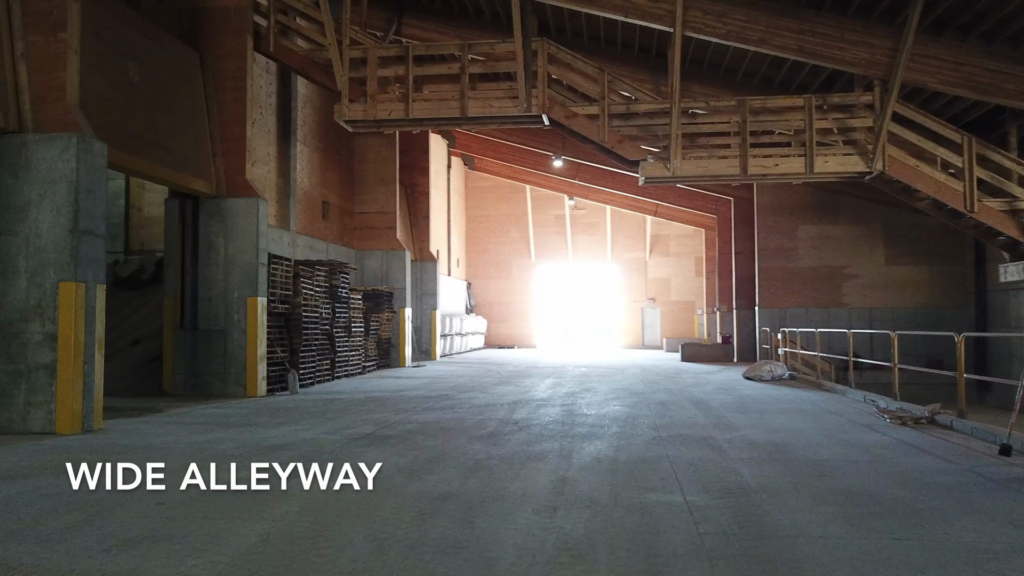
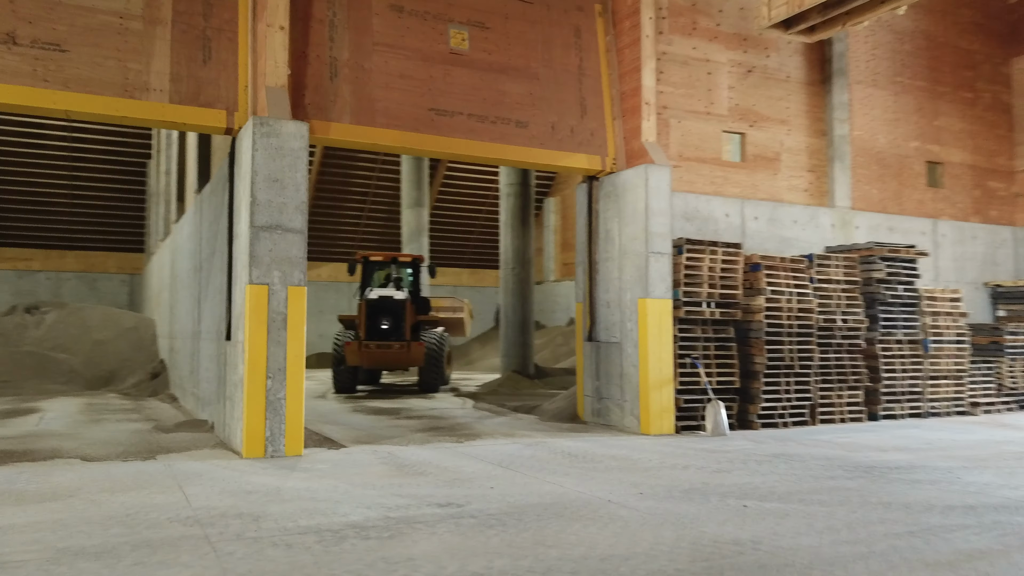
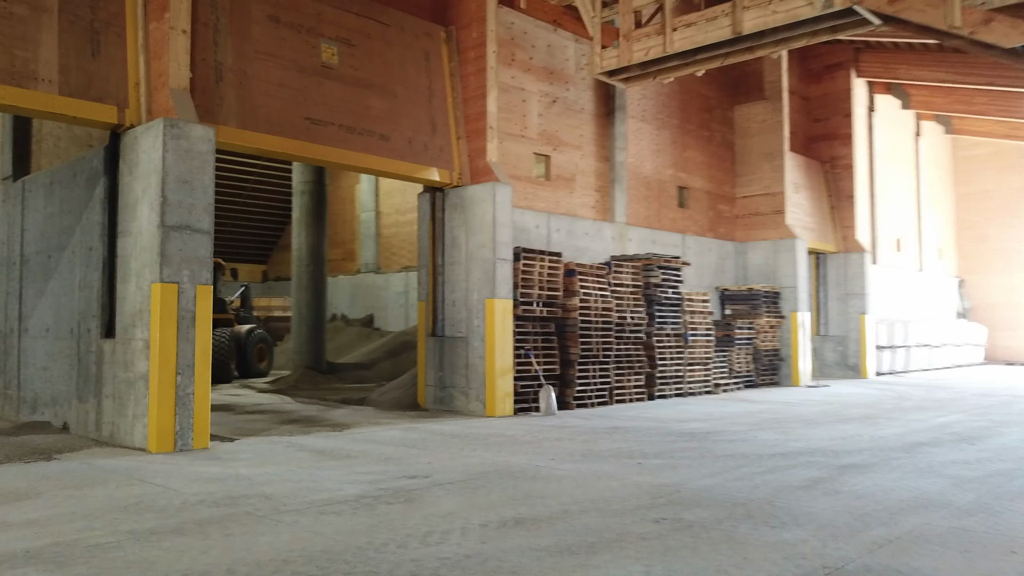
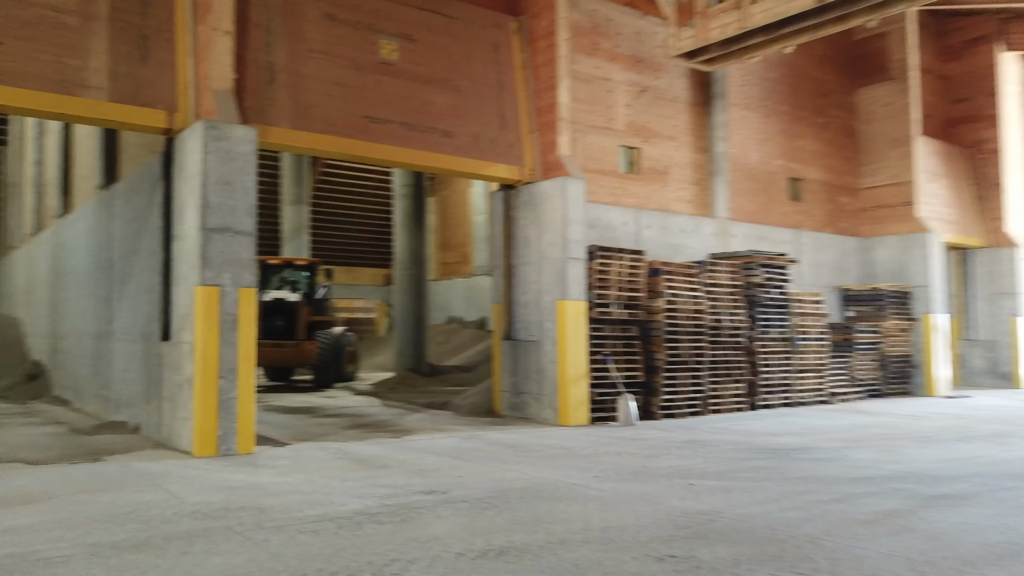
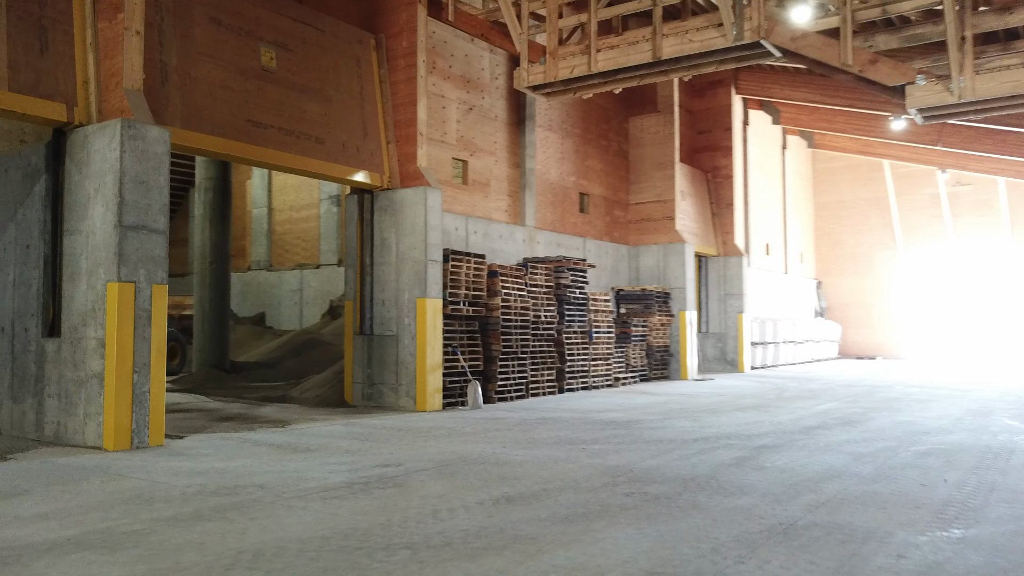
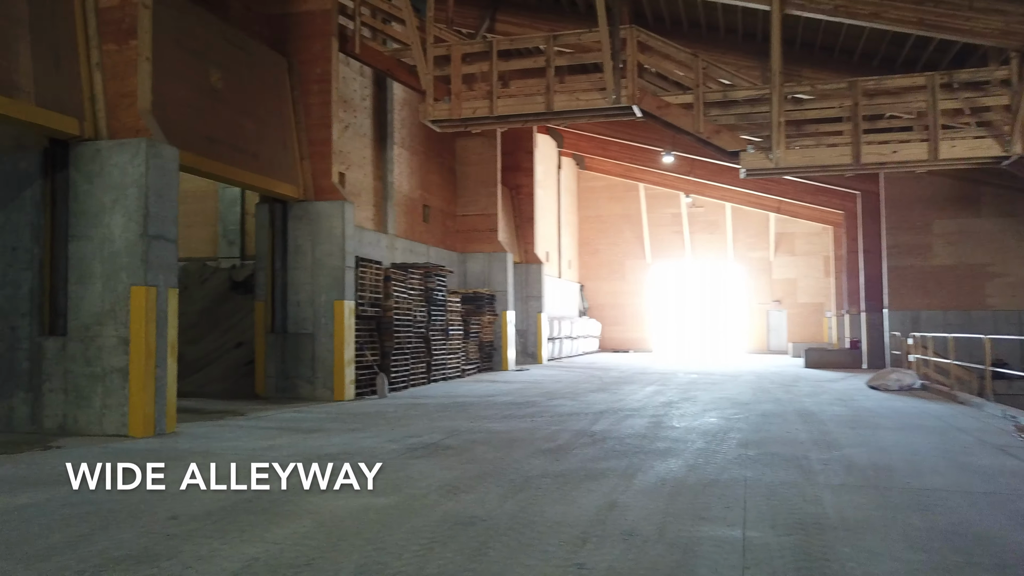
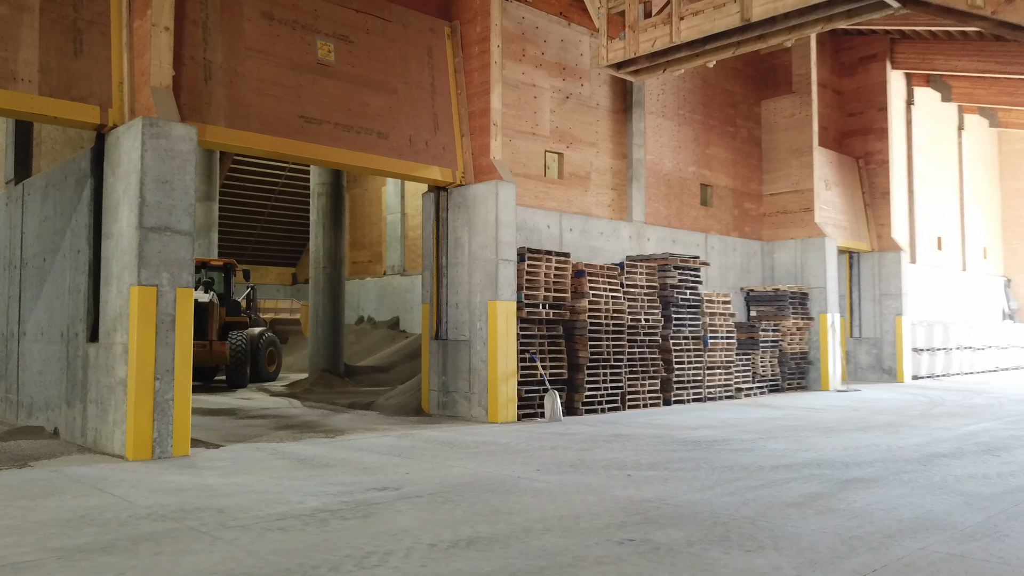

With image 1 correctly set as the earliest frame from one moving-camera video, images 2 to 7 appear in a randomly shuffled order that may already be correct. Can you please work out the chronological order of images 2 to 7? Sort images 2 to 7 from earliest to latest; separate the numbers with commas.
6, 5, 3, 7, 4, 2
